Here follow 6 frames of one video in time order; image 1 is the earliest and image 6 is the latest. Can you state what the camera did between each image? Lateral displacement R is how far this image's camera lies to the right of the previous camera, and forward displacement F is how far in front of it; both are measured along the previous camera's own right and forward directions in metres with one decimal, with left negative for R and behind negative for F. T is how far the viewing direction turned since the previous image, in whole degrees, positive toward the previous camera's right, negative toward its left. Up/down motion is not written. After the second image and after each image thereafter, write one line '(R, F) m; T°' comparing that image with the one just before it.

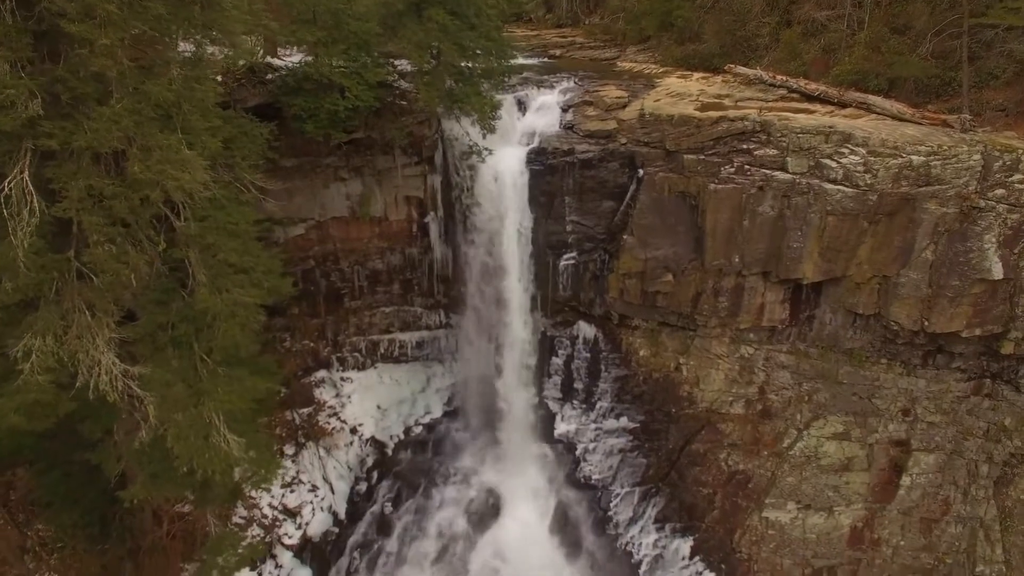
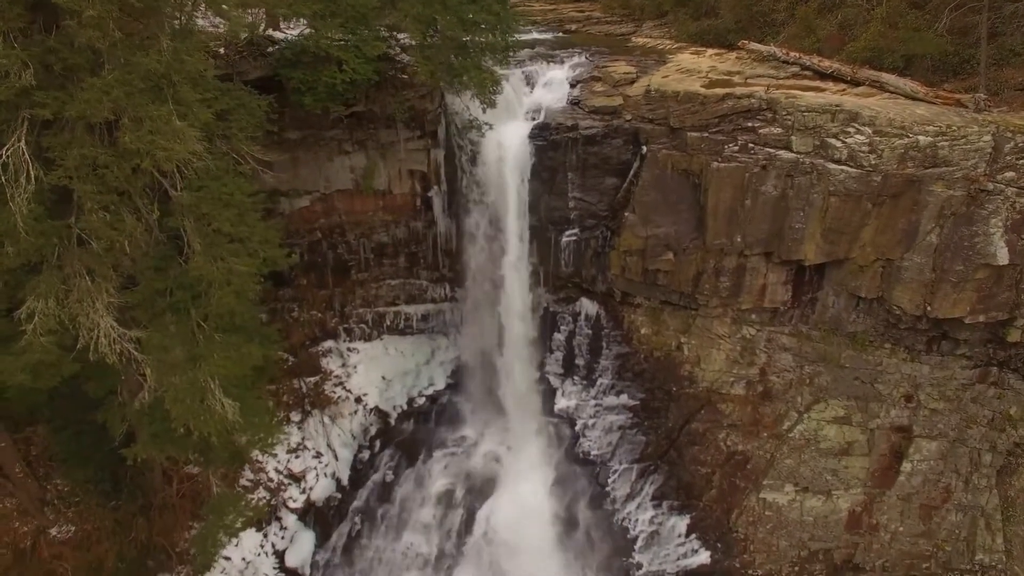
(+0.5, -0.1) m; -2°
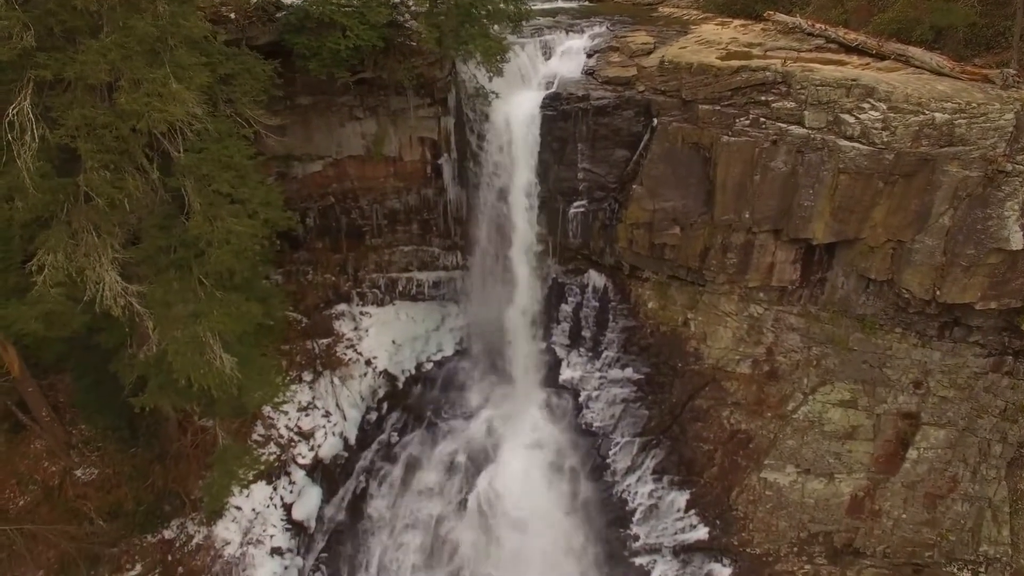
(+0.7, -0.1) m; -3°
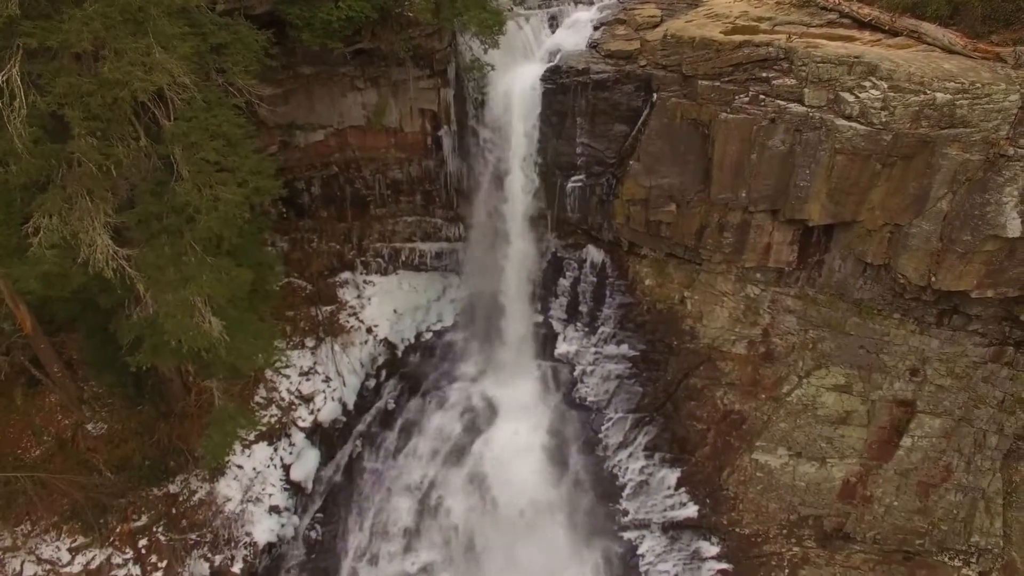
(+0.7, -0.1) m; -3°
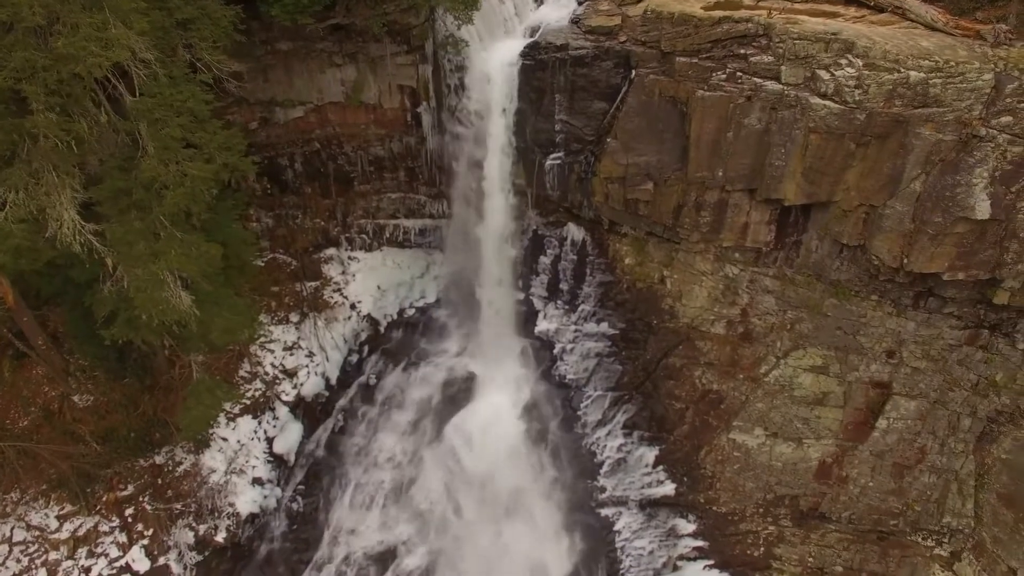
(+0.7, 0.0) m; -1°
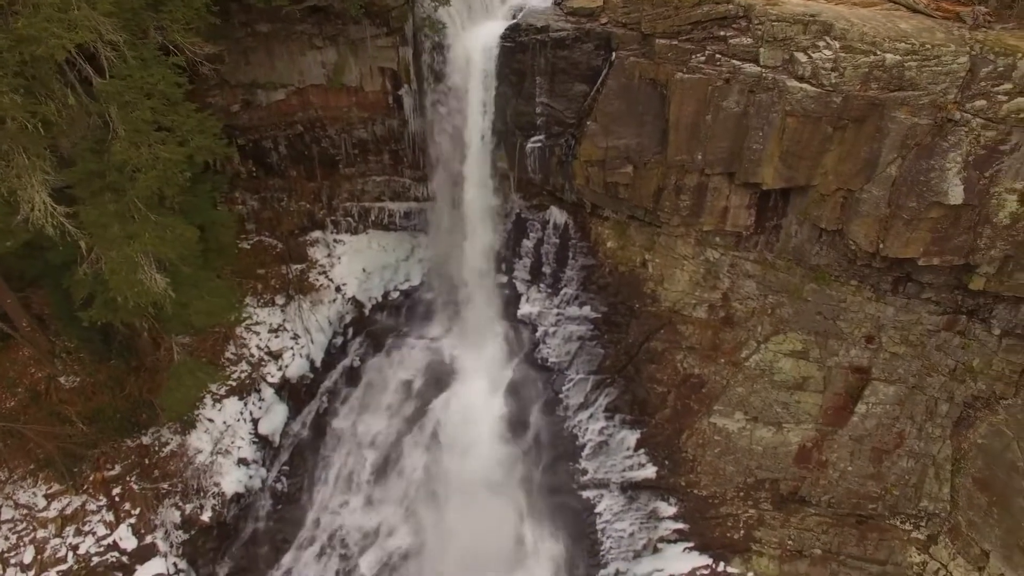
(+0.5, 0.0) m; 0°
